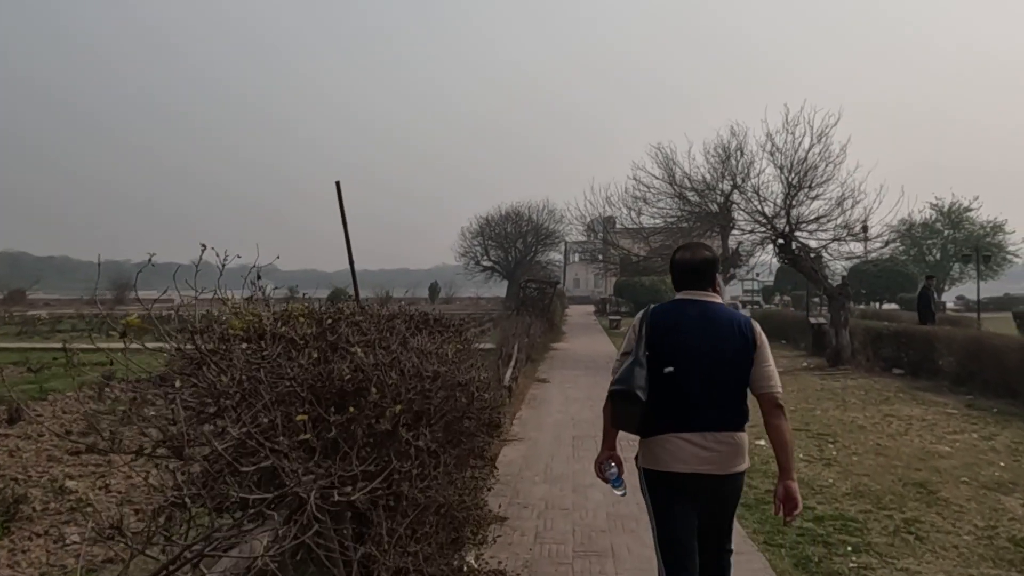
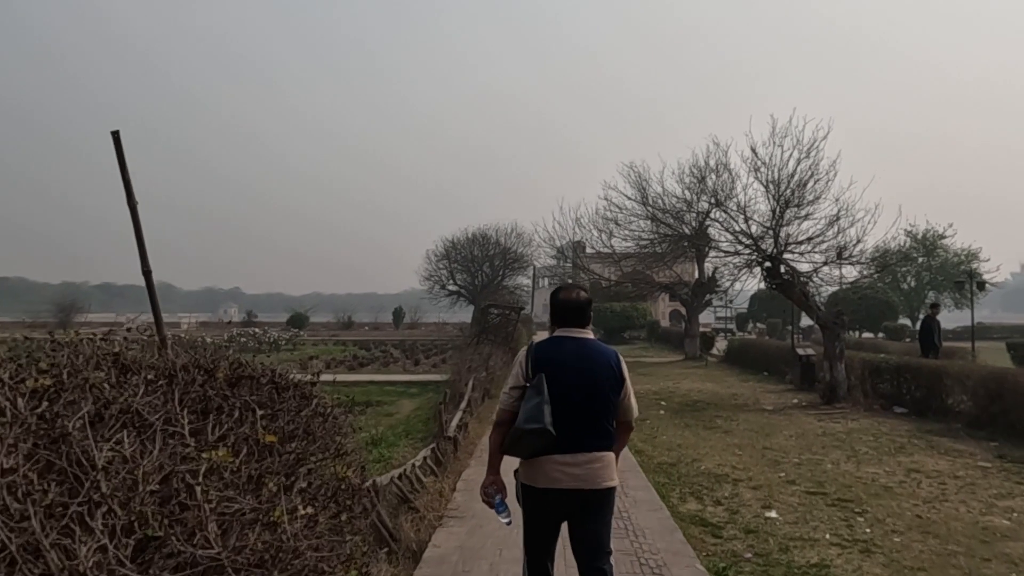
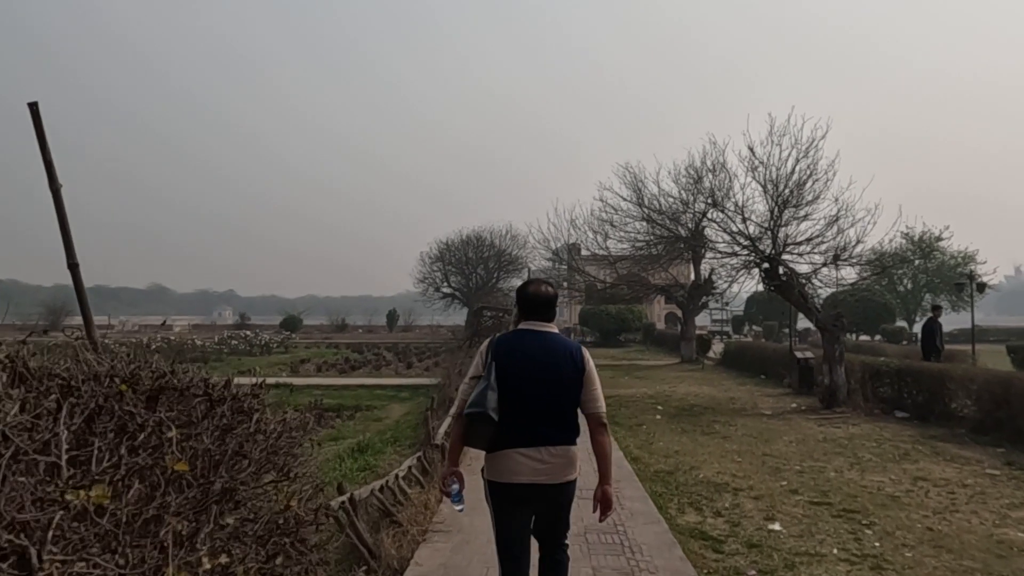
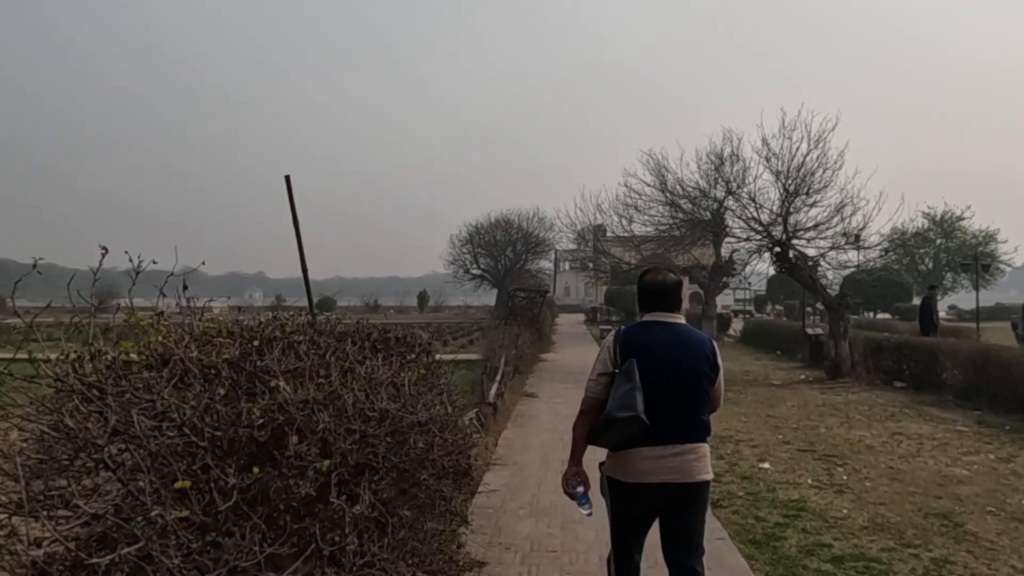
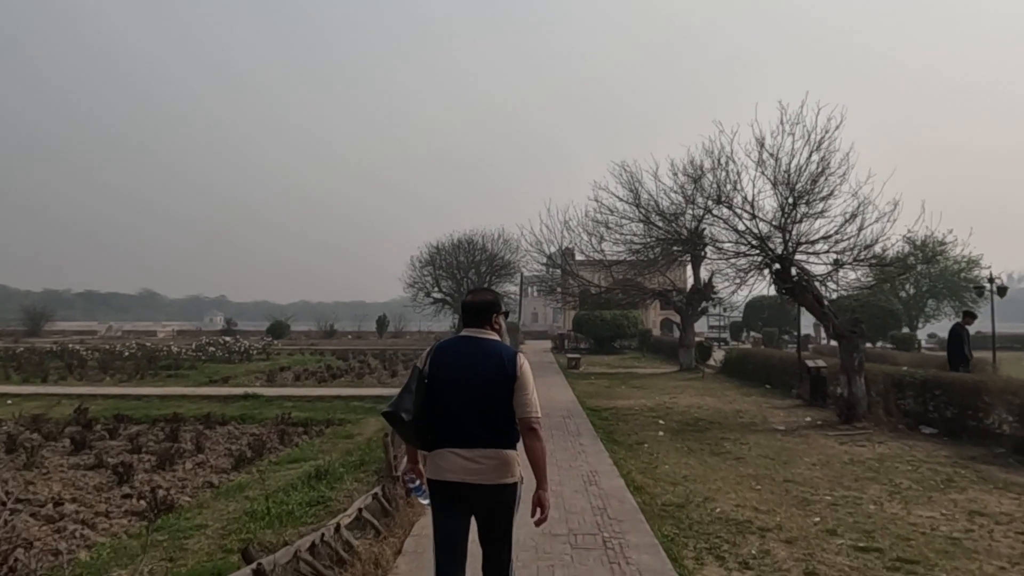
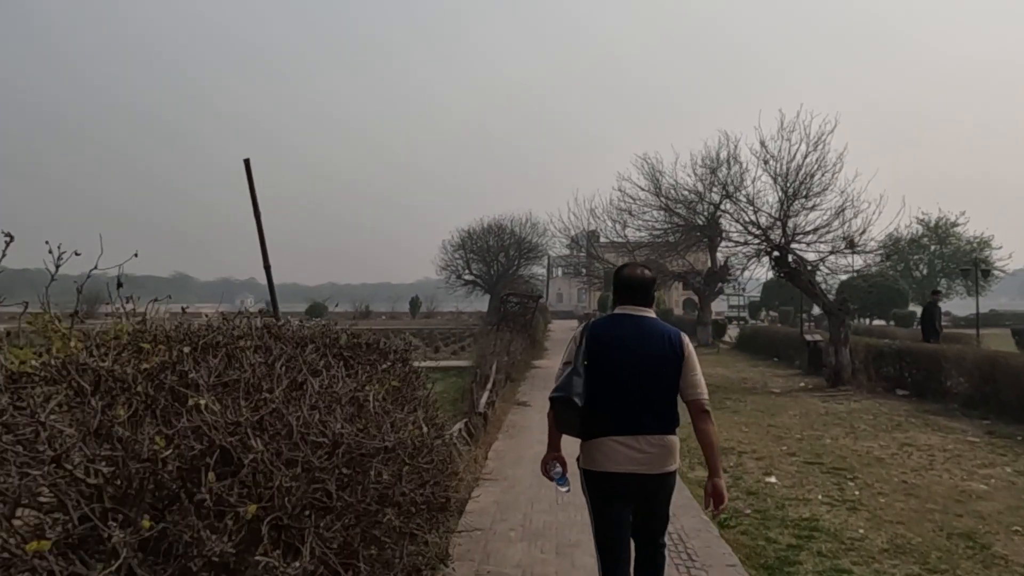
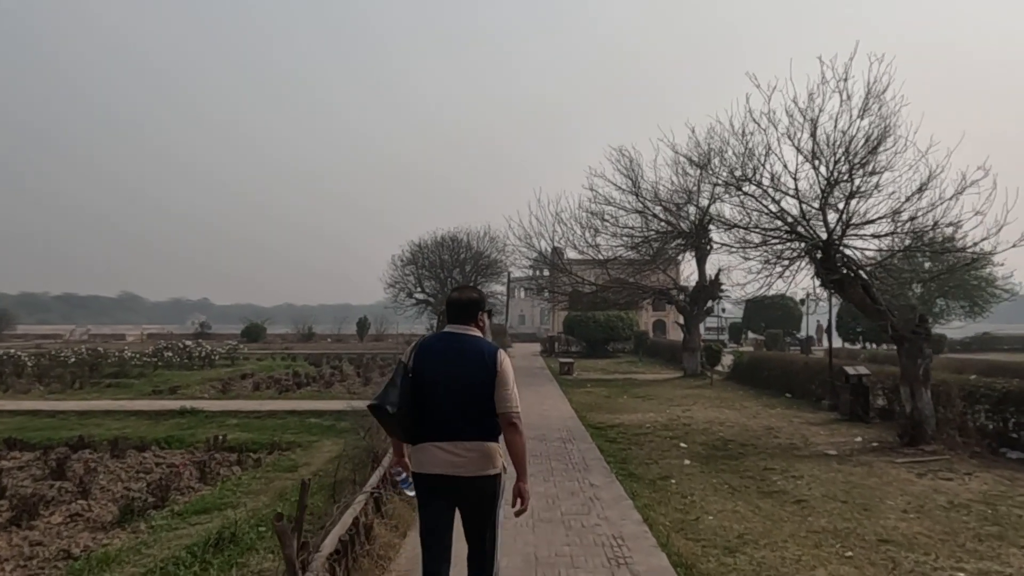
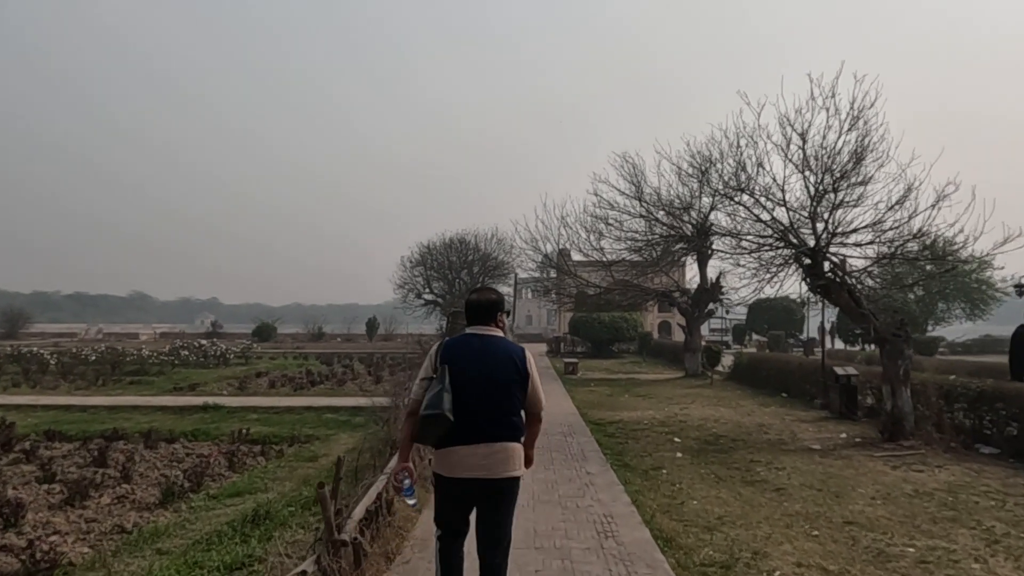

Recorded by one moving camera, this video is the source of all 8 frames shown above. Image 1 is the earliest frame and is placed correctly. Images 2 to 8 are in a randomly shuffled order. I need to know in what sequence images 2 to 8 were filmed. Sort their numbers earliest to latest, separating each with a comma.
4, 6, 2, 3, 5, 8, 7
